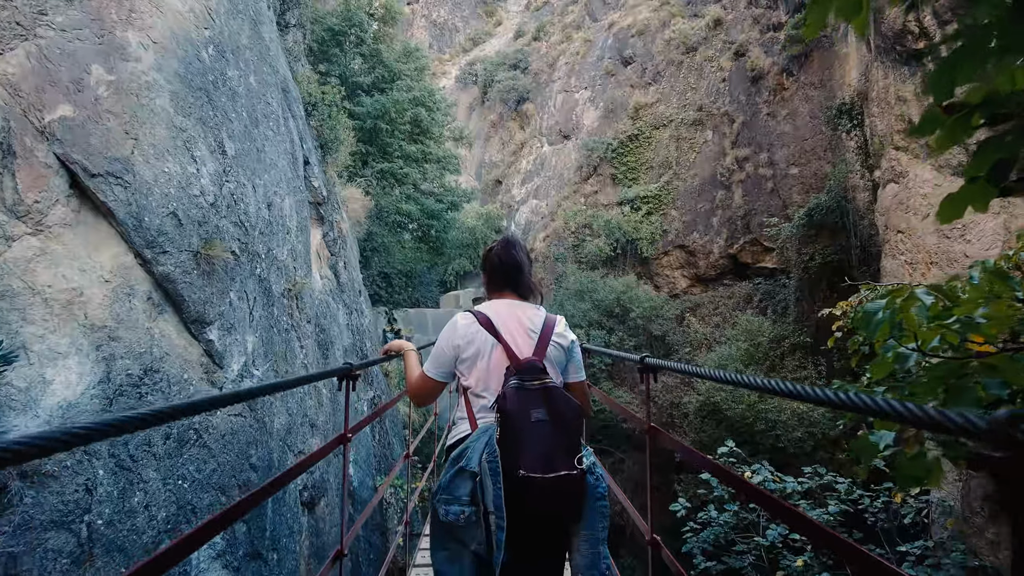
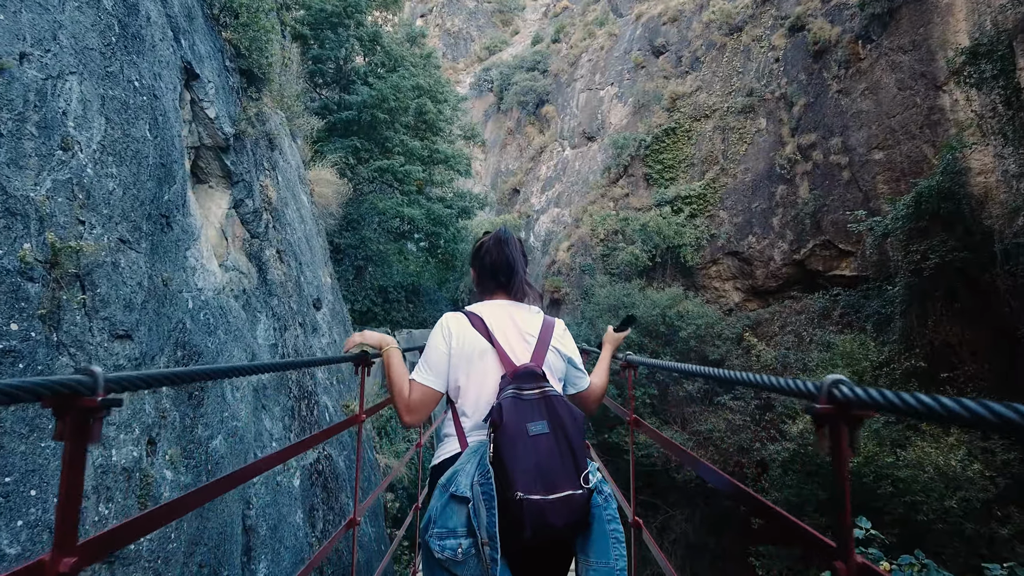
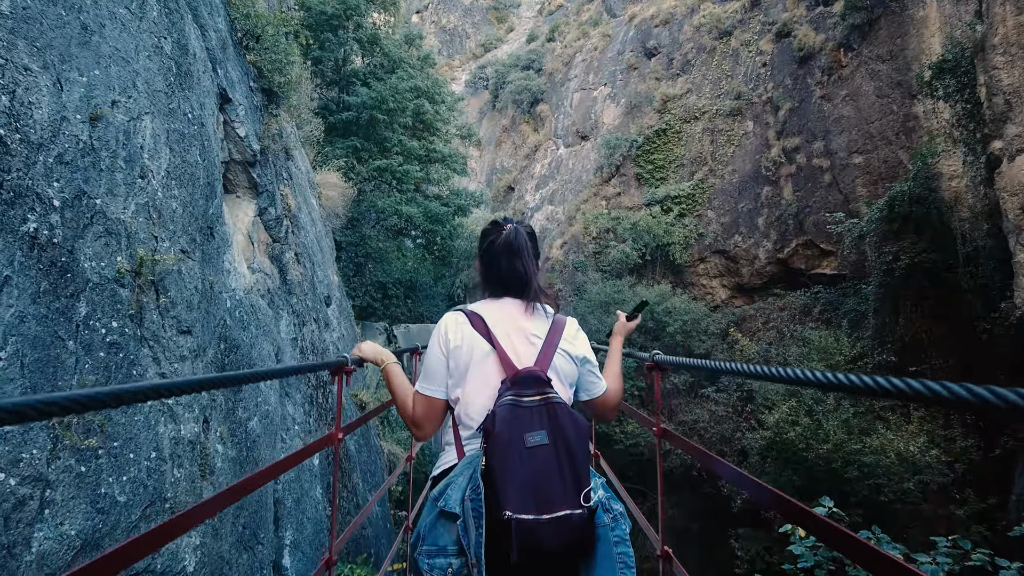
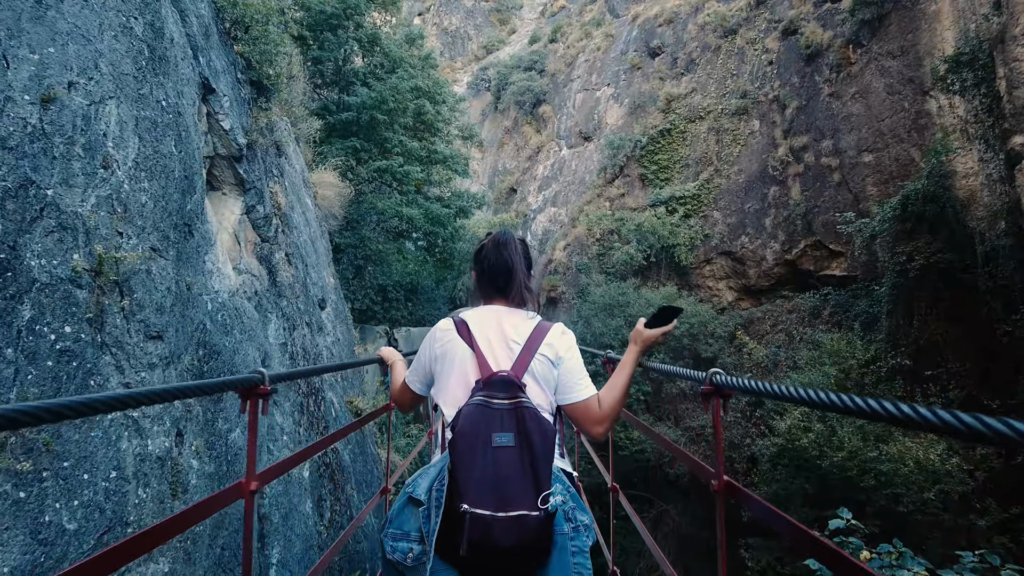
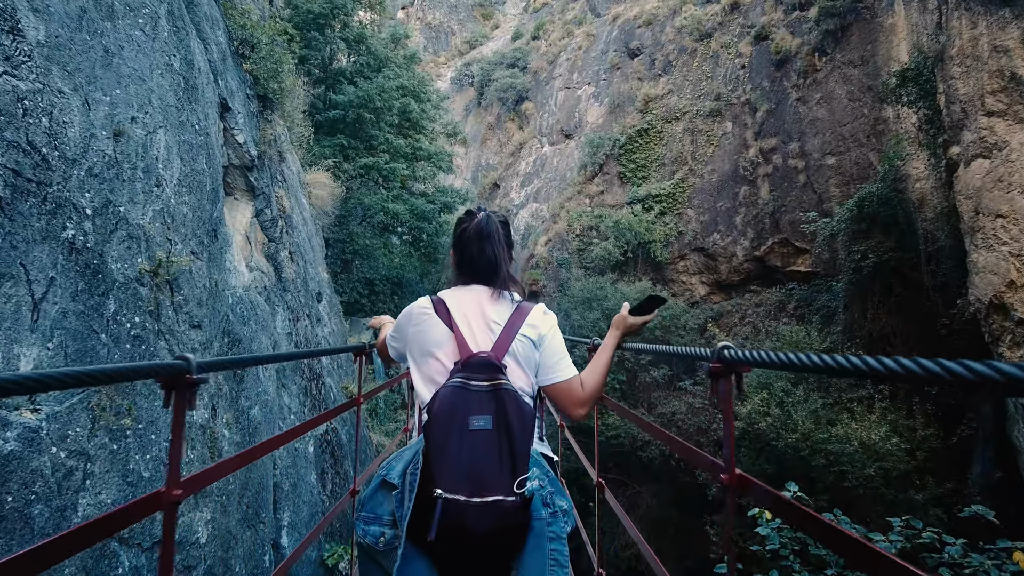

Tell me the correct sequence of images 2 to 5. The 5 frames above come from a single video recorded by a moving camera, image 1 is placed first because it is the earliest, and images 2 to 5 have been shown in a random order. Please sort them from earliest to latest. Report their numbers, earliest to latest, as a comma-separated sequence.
5, 3, 4, 2
